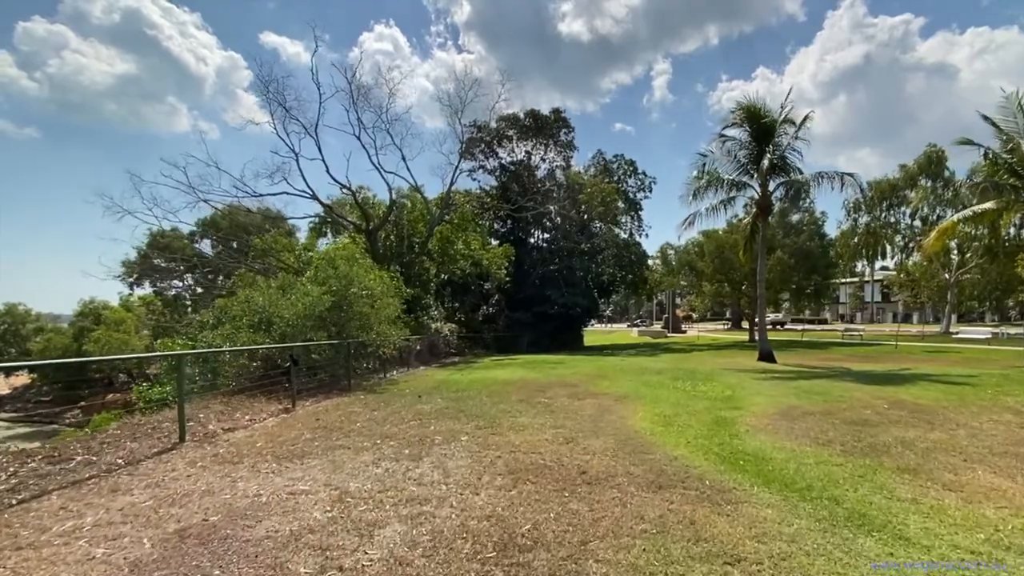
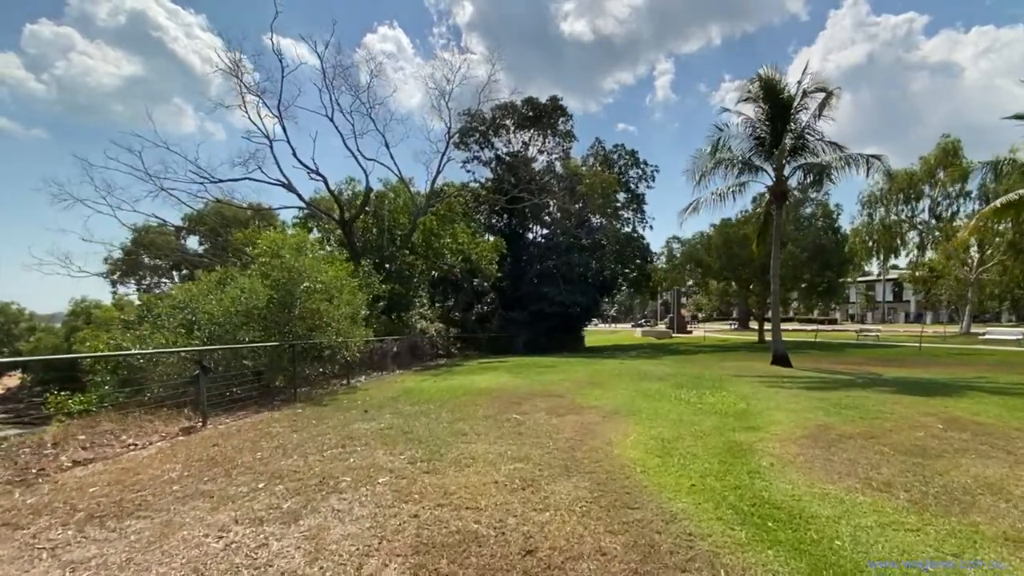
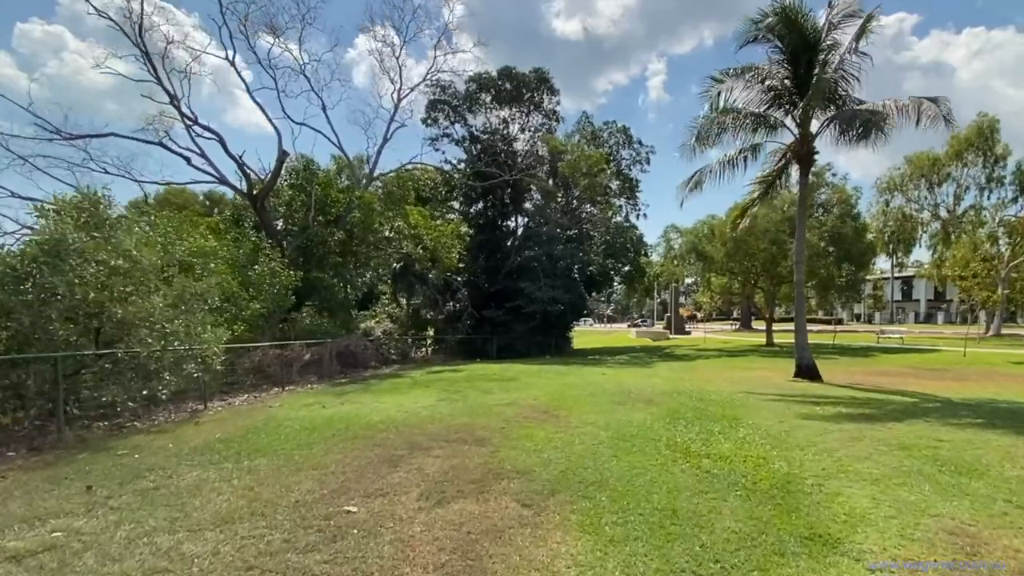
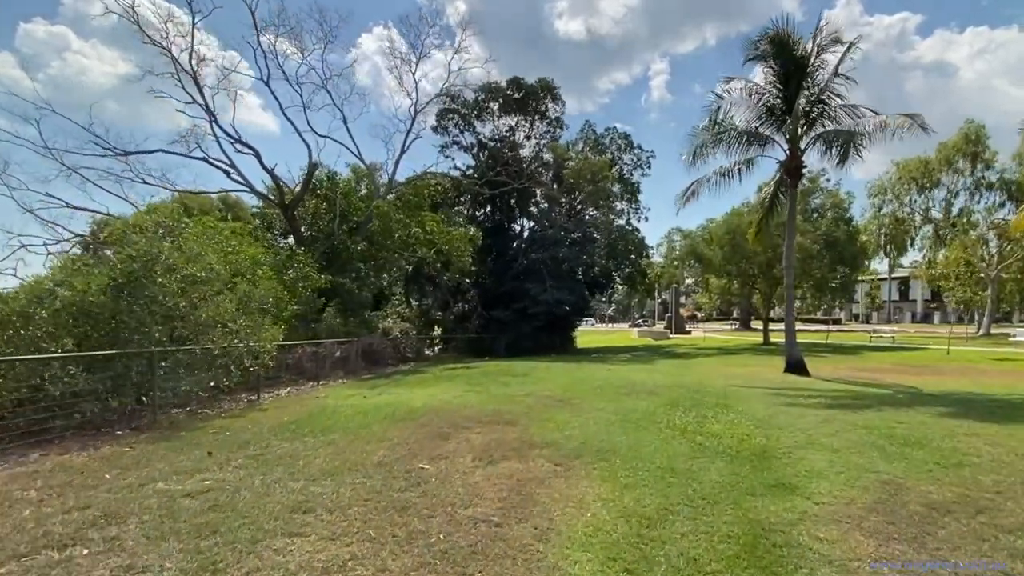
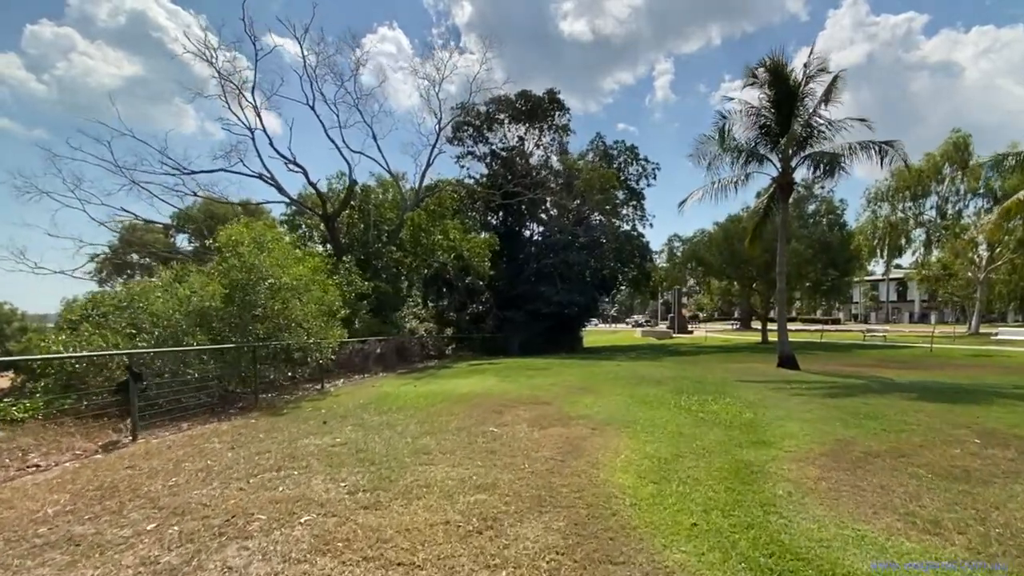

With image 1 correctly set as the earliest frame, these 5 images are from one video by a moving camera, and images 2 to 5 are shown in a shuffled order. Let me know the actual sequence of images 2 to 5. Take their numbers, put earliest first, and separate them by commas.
2, 5, 4, 3
